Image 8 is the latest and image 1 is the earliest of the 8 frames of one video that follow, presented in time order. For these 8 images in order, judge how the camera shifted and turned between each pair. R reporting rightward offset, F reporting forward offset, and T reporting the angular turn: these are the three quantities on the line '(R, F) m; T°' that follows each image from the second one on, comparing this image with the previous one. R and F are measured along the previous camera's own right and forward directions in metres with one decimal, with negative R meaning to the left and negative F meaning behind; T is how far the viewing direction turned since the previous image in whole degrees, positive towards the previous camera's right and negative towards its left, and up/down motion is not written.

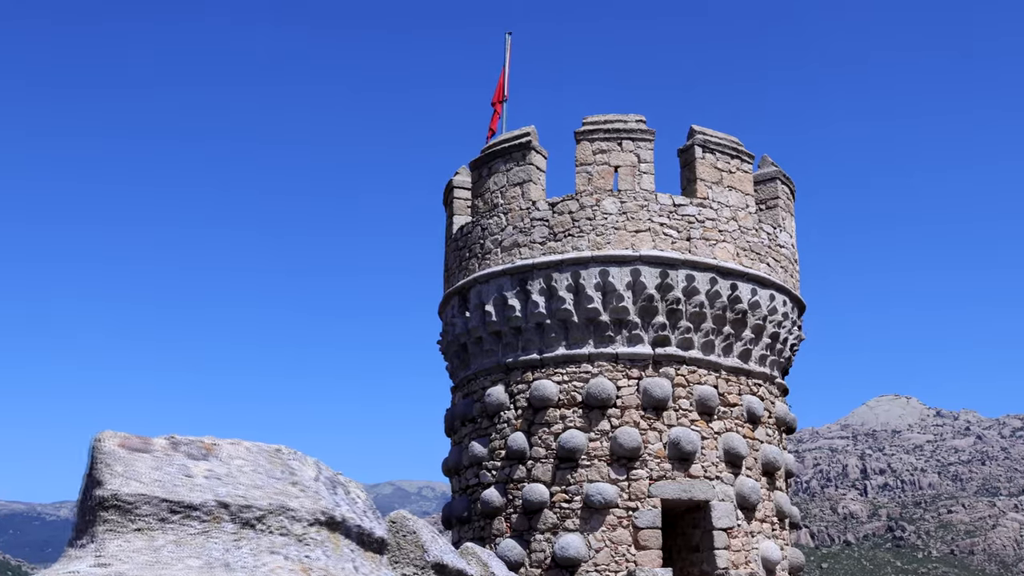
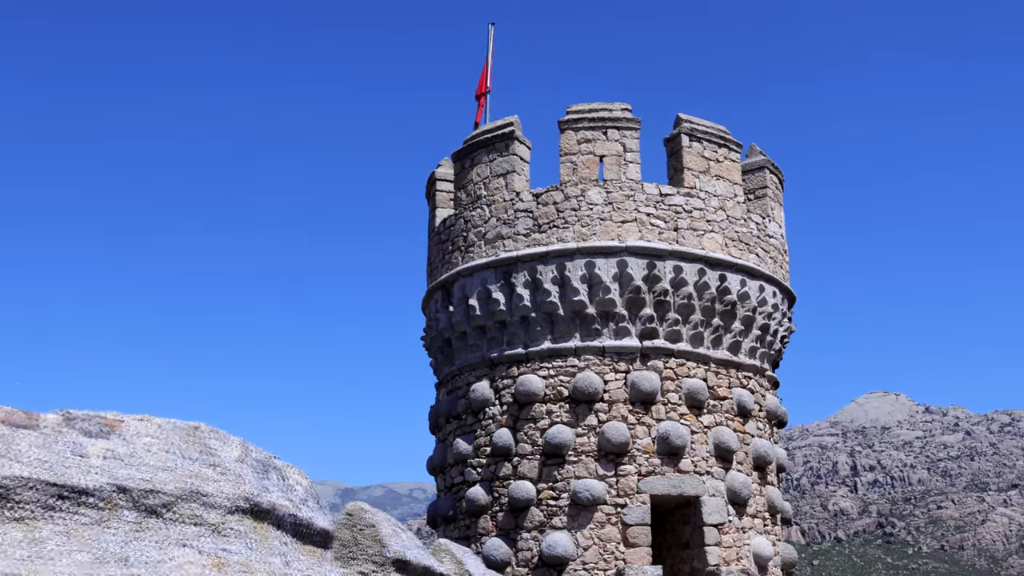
(+0.1, +0.3) m; +1°
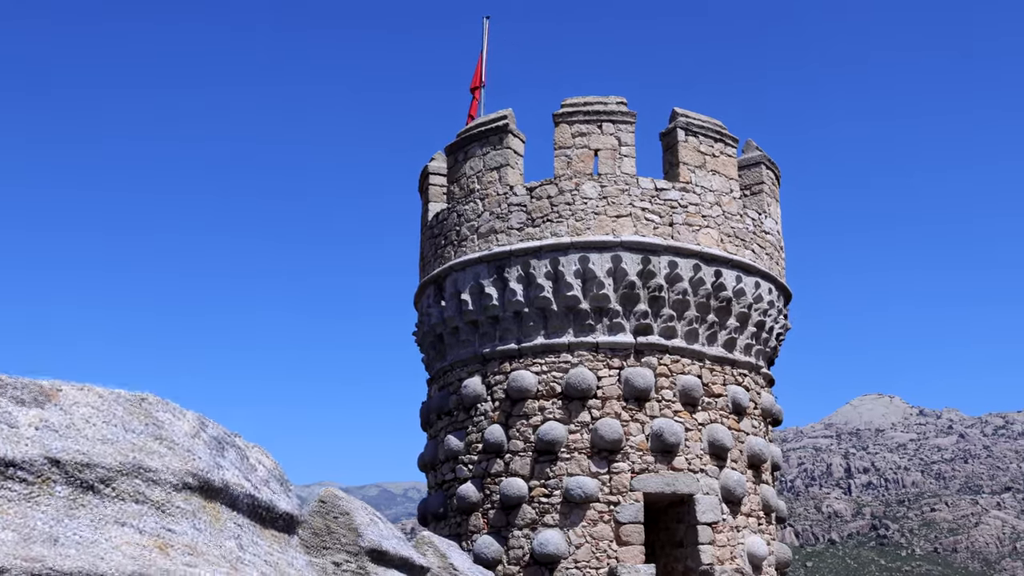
(0.0, +0.1) m; 0°
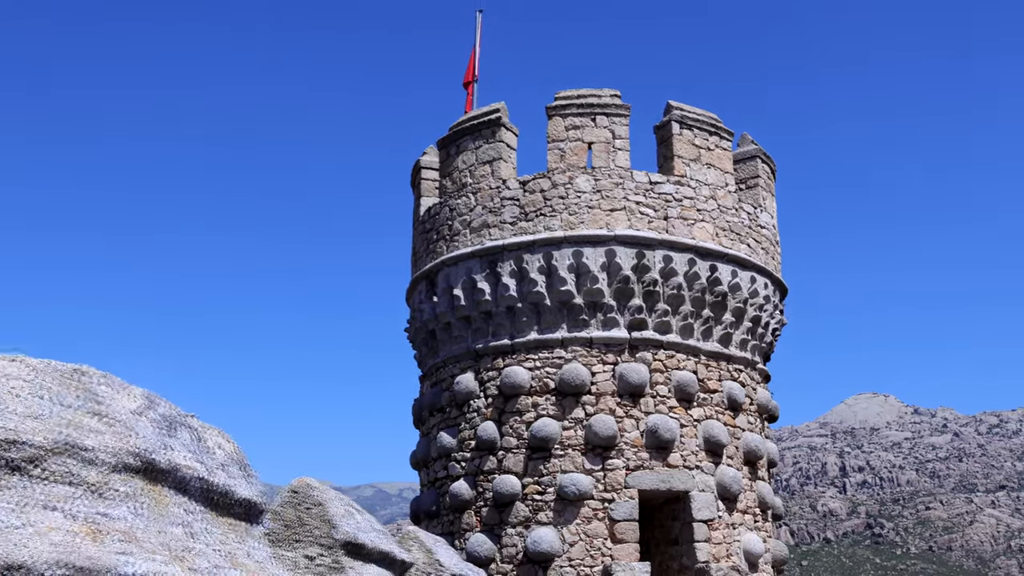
(0.0, +0.2) m; 0°
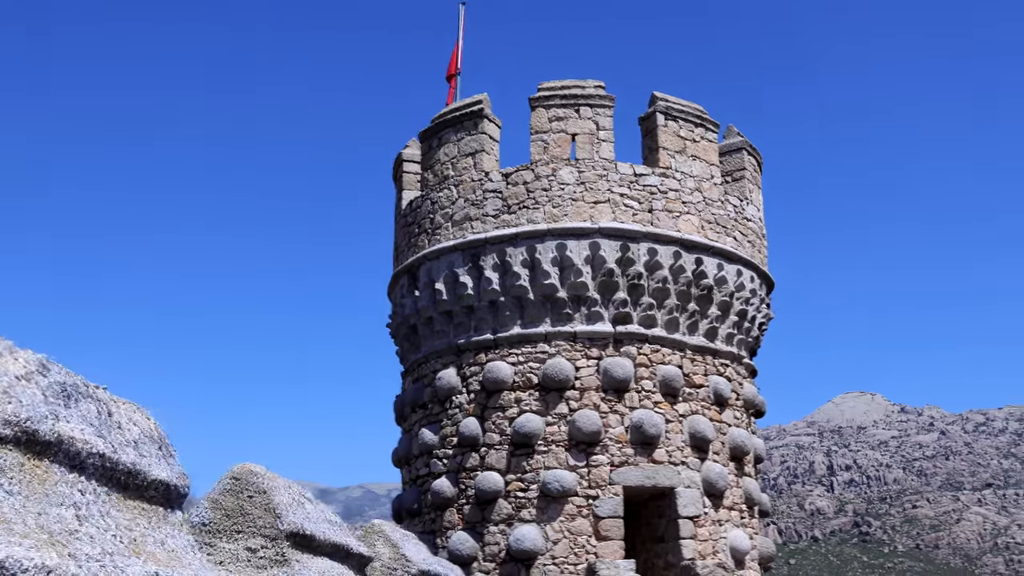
(+0.1, +0.2) m; +1°
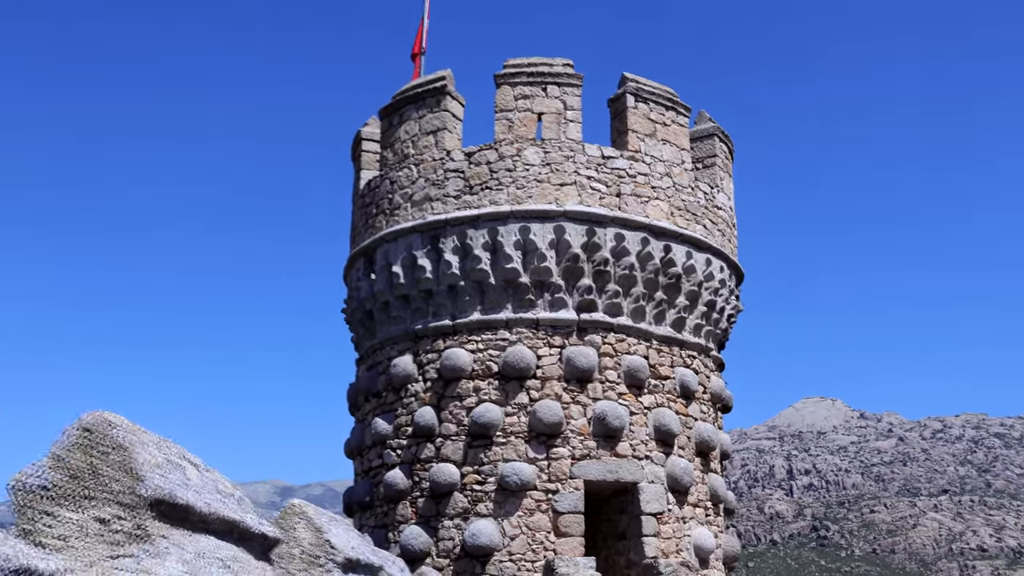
(+0.1, +0.5) m; +2°
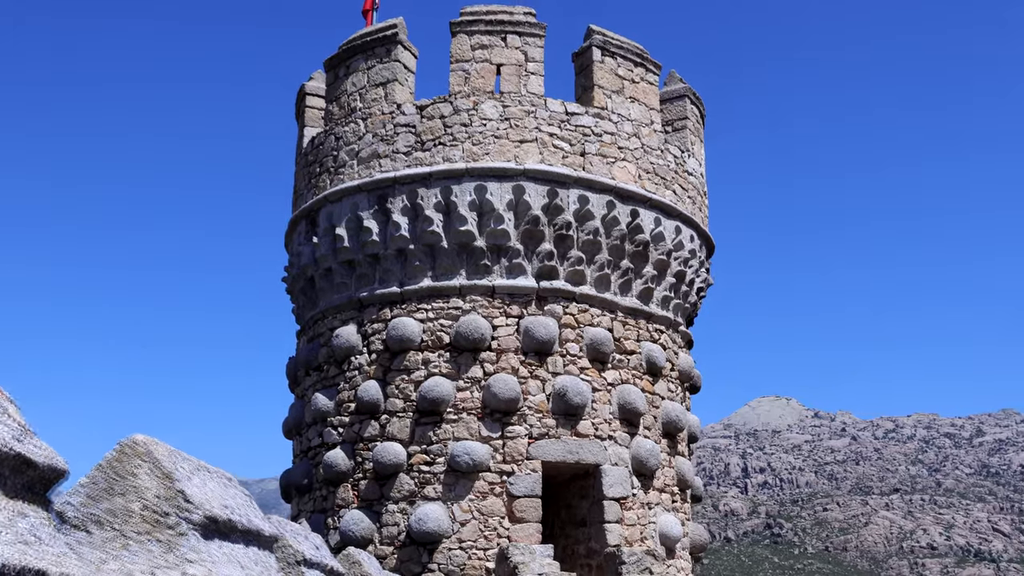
(+0.1, +0.9) m; +2°
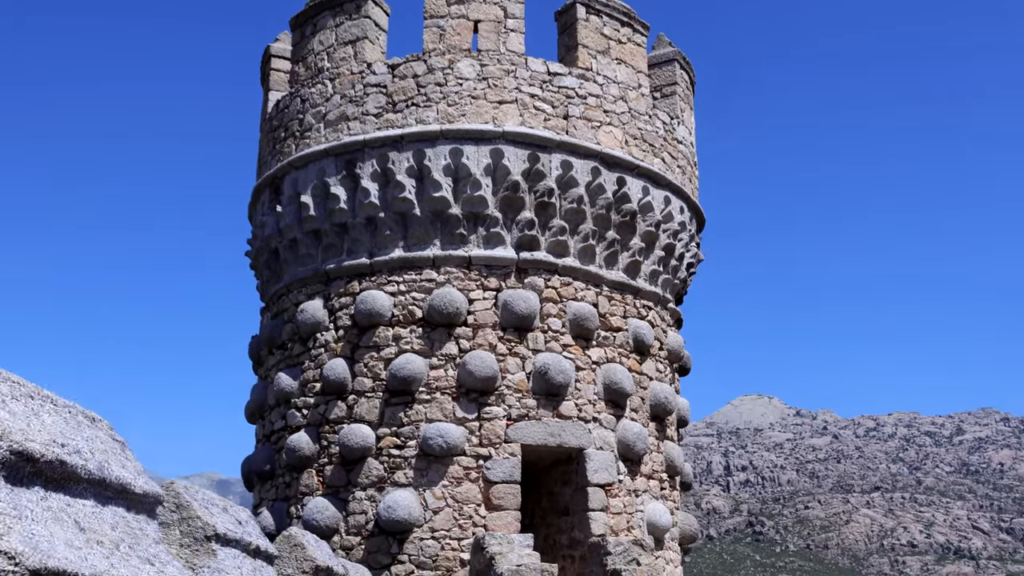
(0.0, +0.7) m; +1°
